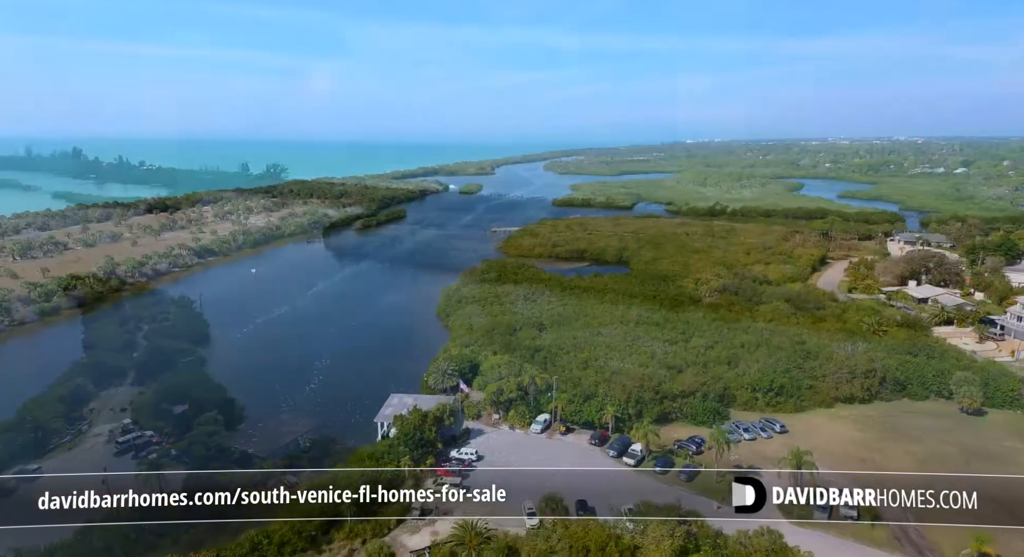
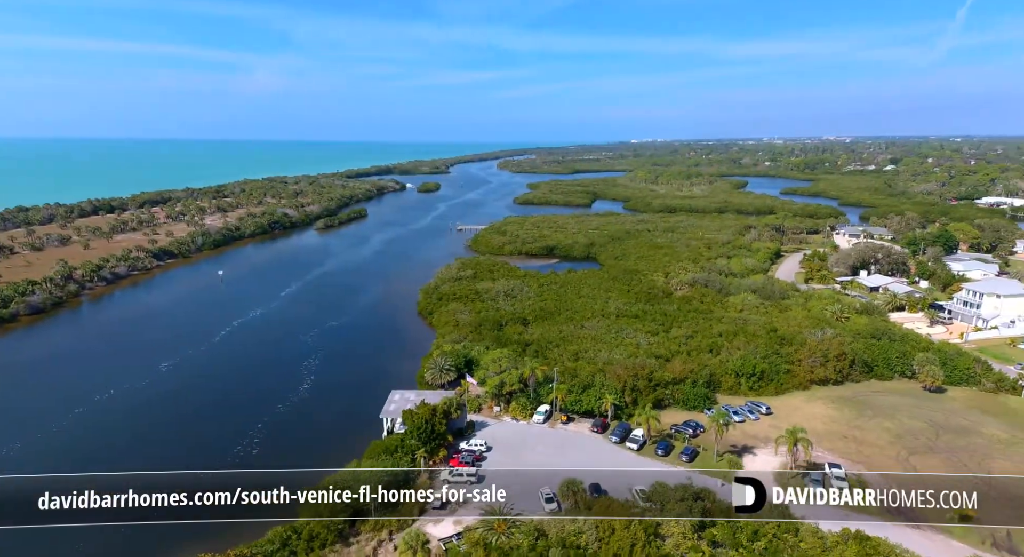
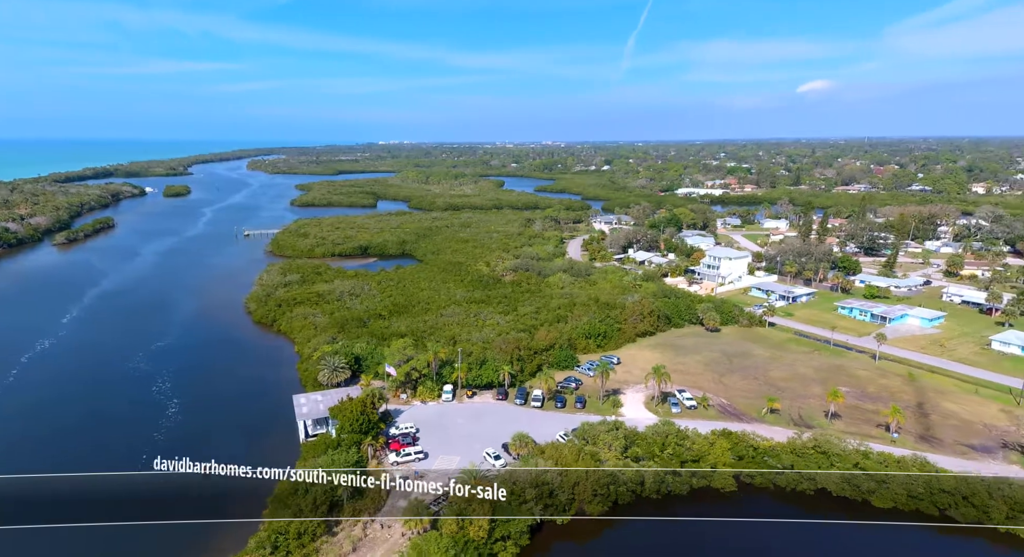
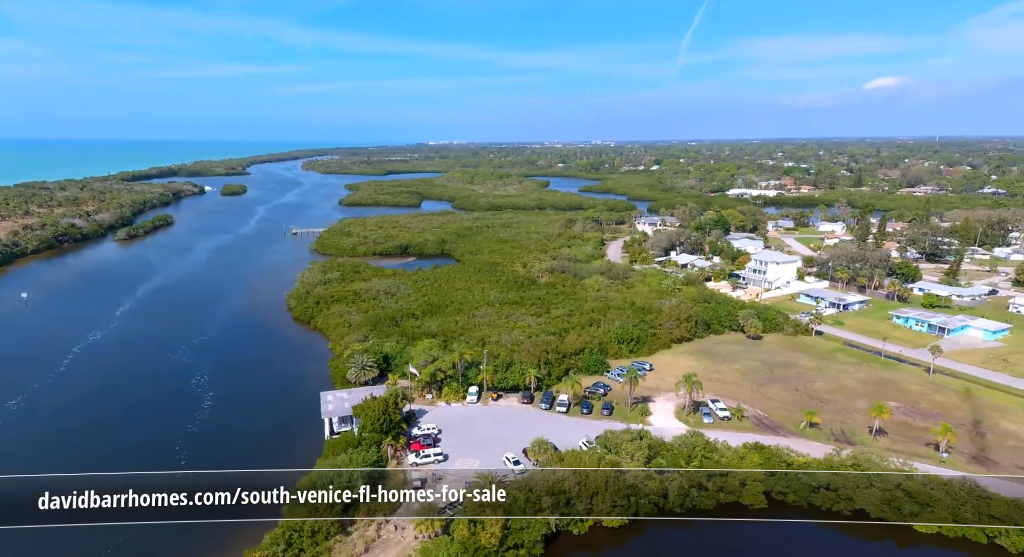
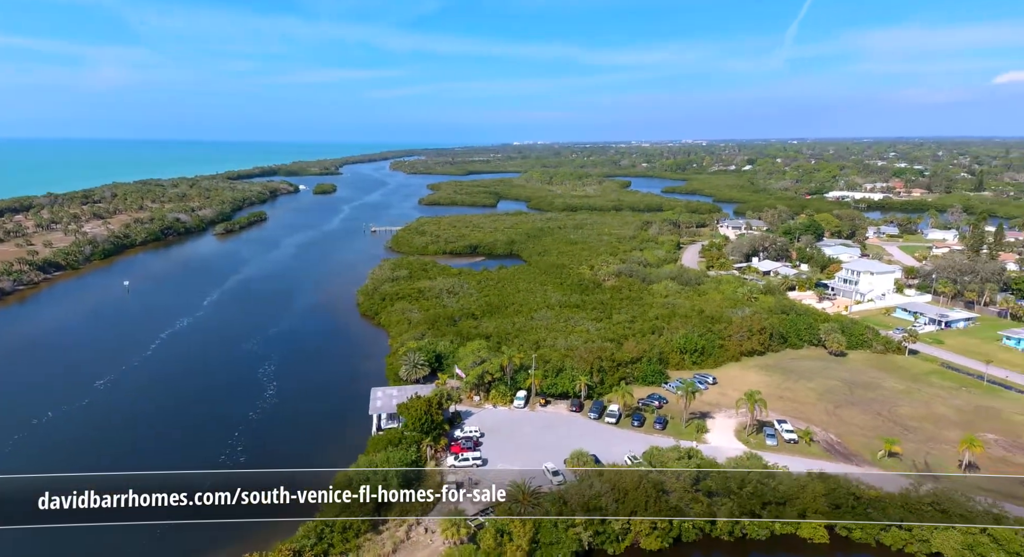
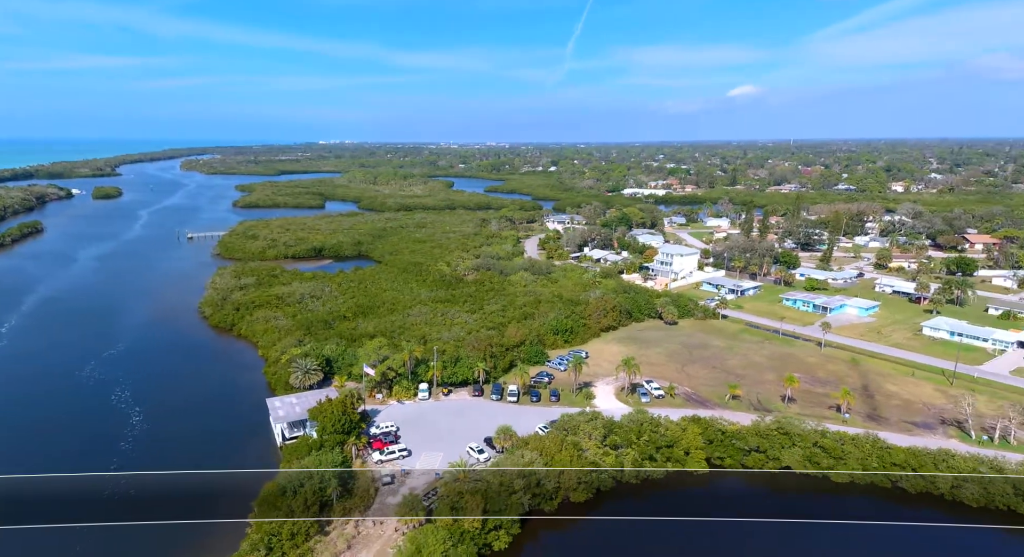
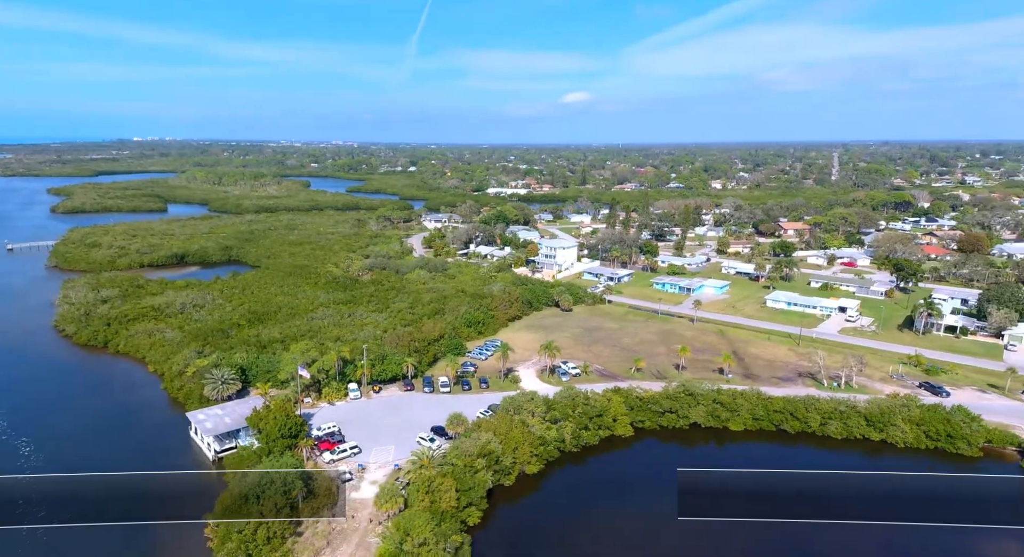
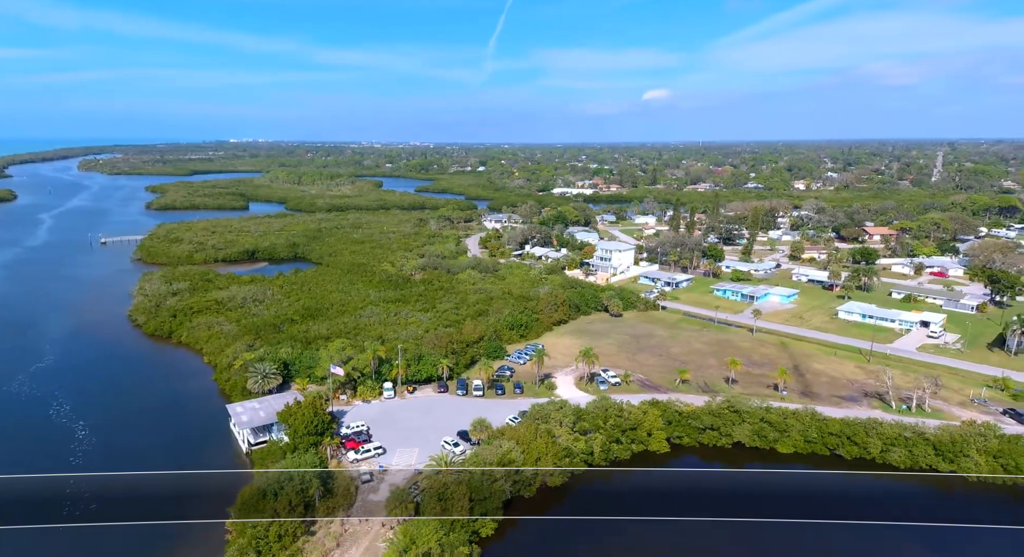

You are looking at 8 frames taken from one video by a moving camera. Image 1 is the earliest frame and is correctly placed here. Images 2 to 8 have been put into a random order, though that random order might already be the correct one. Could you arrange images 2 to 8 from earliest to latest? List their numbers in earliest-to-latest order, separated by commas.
2, 5, 4, 3, 6, 8, 7
